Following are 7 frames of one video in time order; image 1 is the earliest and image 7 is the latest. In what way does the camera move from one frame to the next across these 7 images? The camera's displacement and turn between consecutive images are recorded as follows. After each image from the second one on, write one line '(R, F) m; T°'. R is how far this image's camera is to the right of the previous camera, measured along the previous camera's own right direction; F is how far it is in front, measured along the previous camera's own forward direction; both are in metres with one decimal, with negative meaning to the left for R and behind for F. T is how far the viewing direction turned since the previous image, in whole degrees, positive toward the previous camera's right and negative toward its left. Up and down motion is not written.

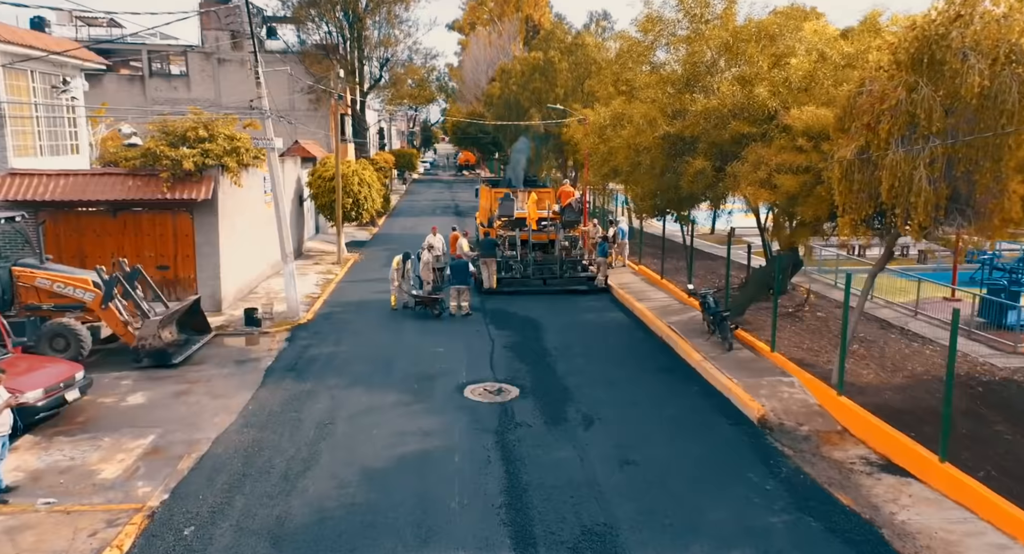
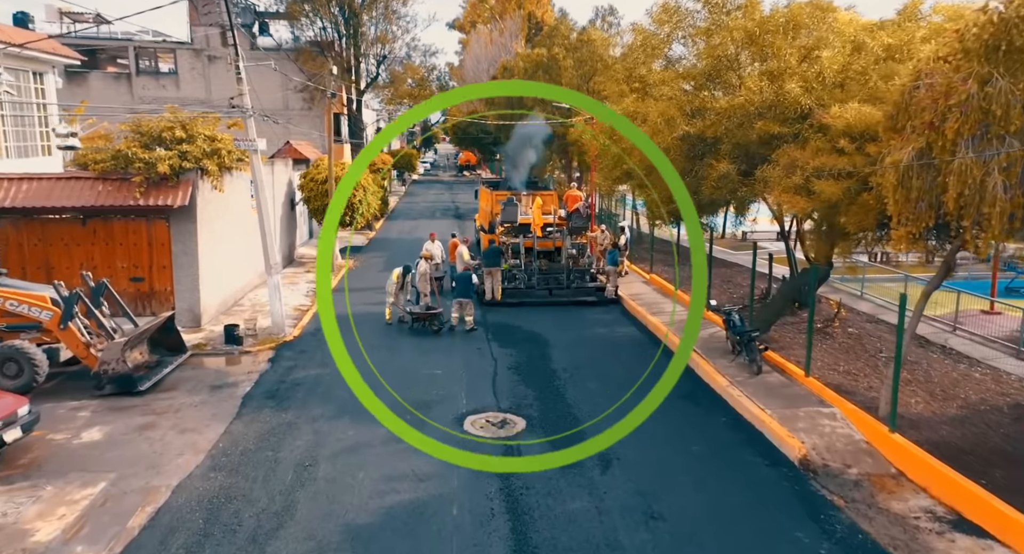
(-0.1, +1.1) m; 0°
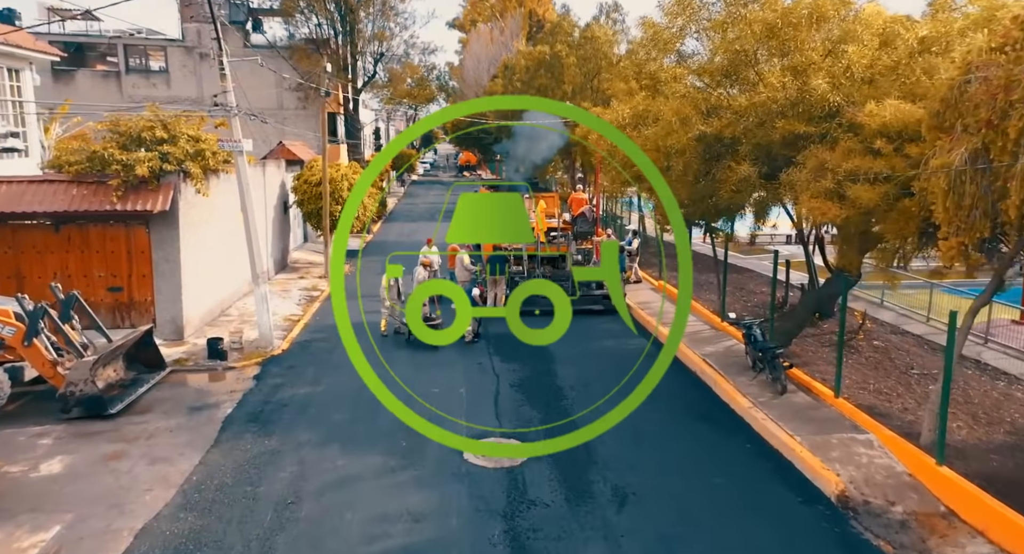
(-0.1, +0.8) m; 0°
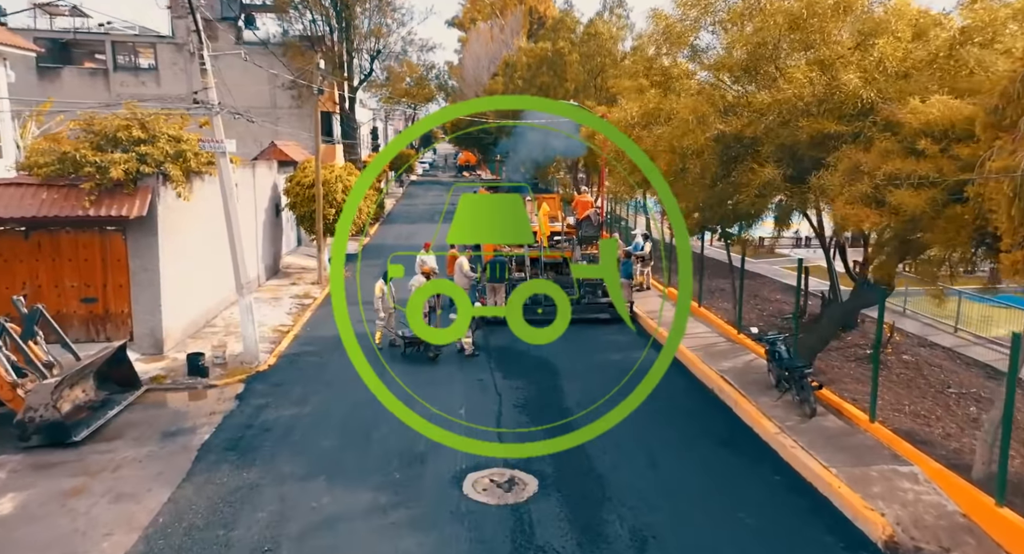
(-0.1, +0.8) m; 0°
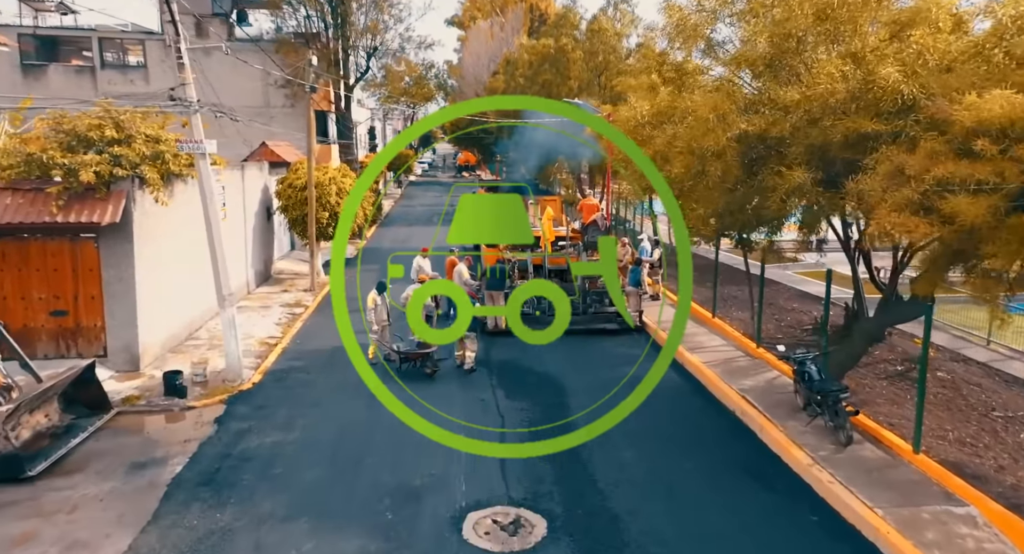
(-0.1, +0.8) m; 0°
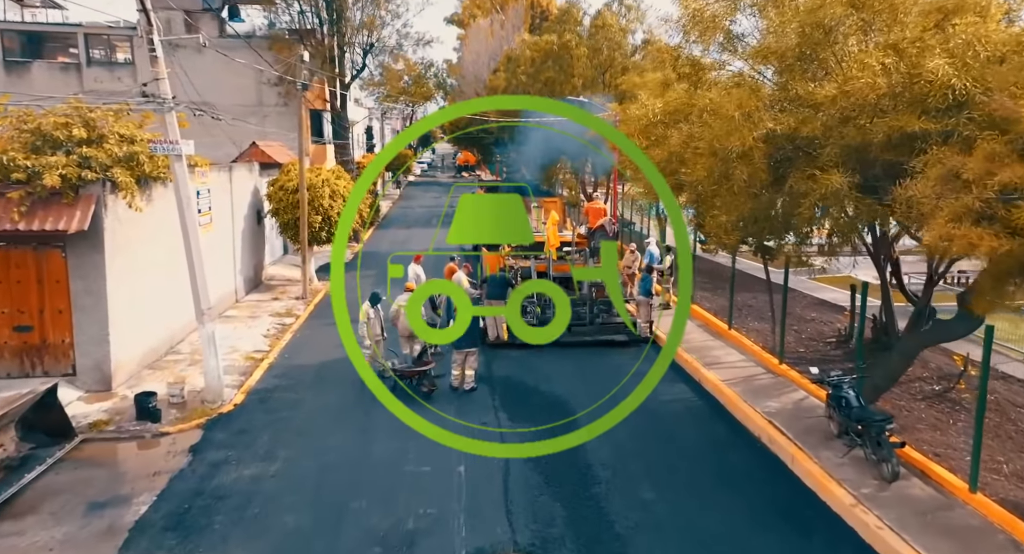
(-0.1, +0.8) m; 0°
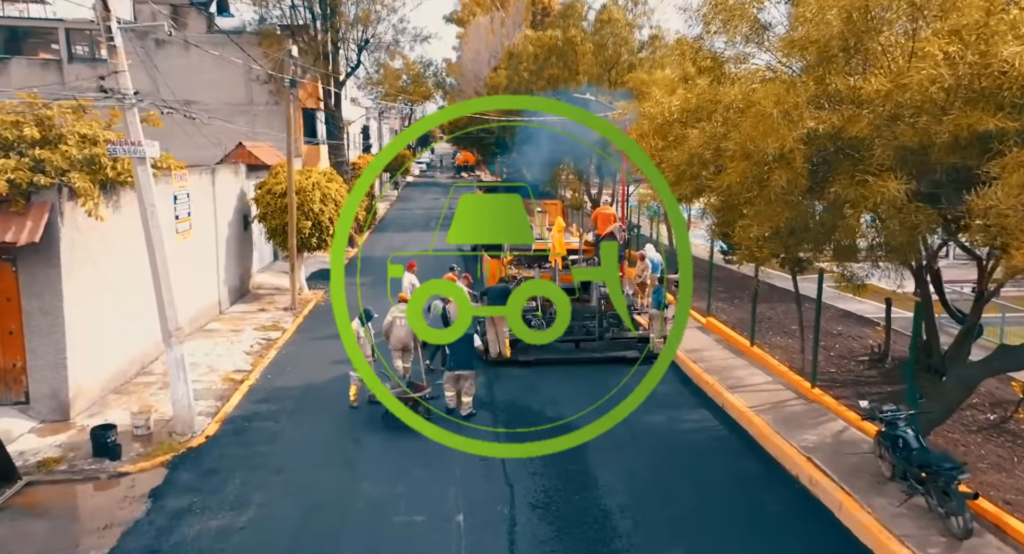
(-0.1, +1.0) m; 0°
